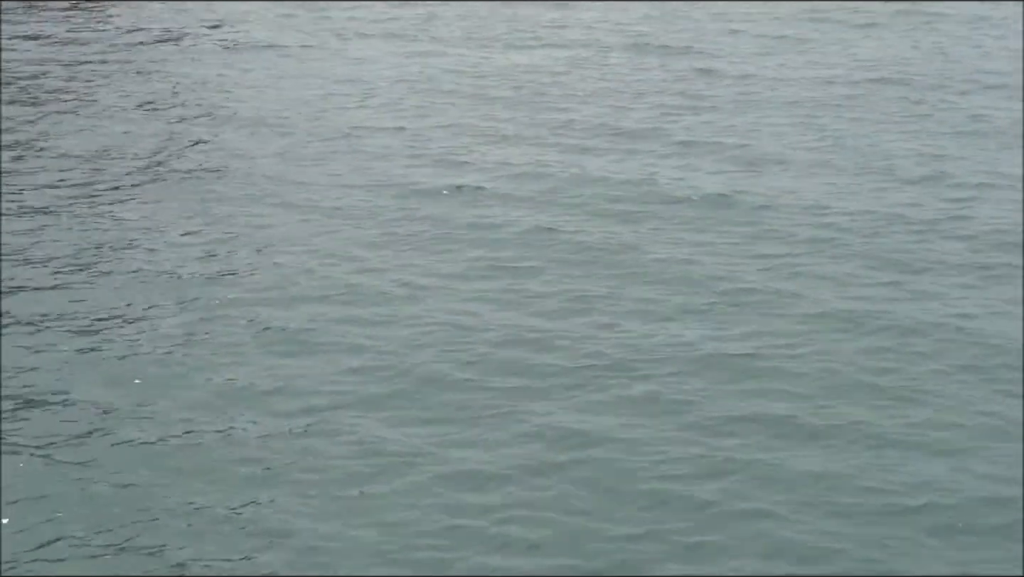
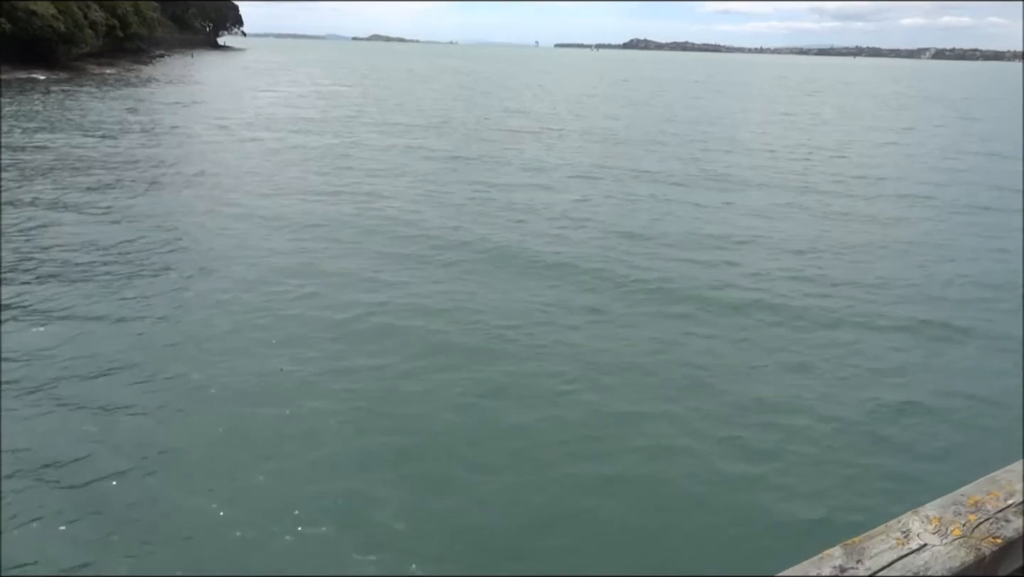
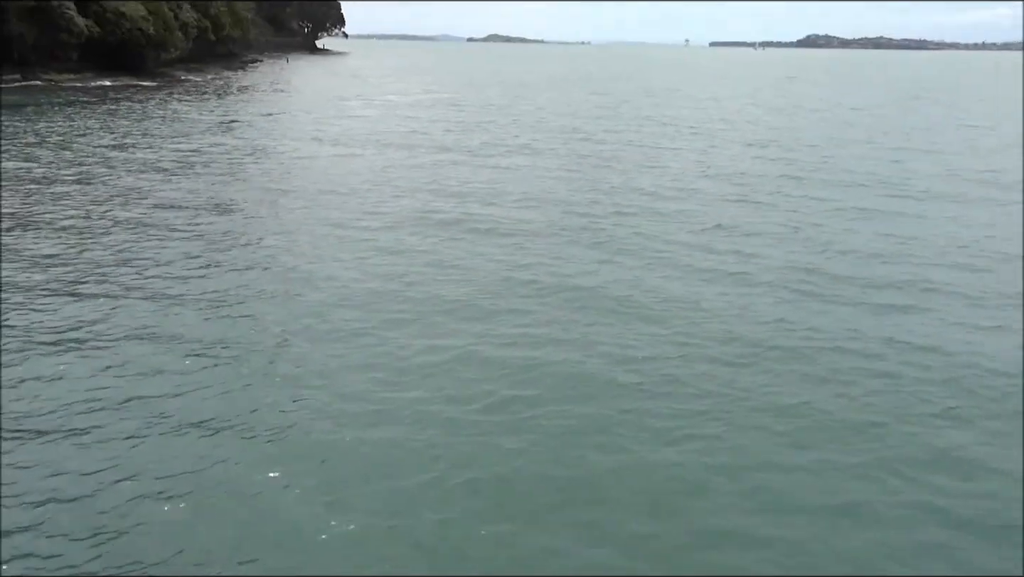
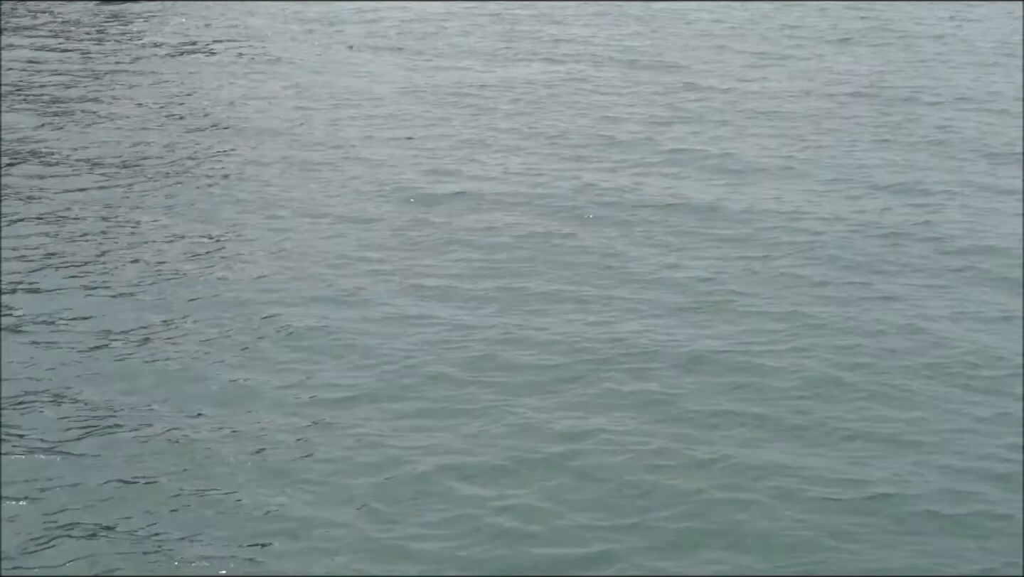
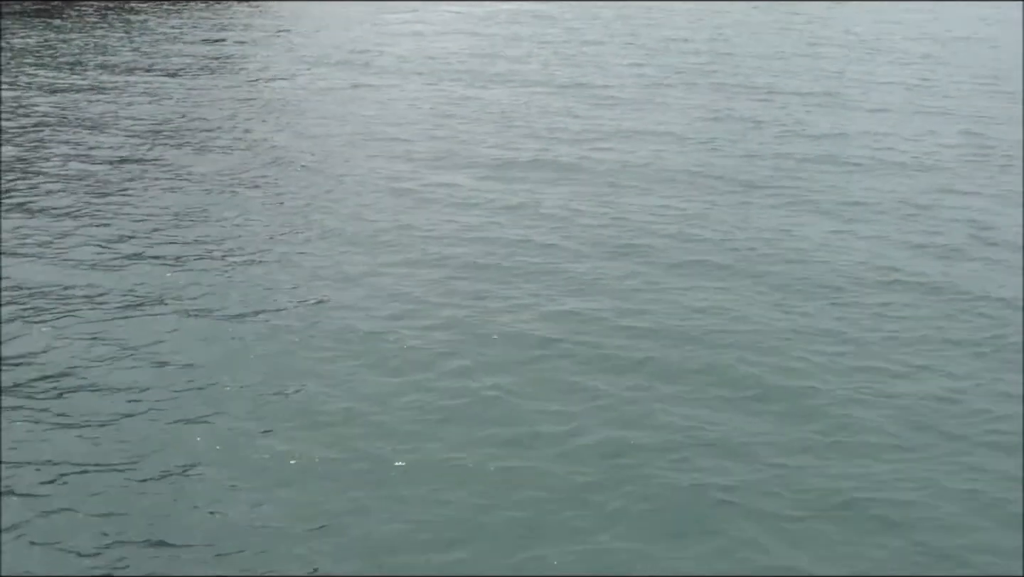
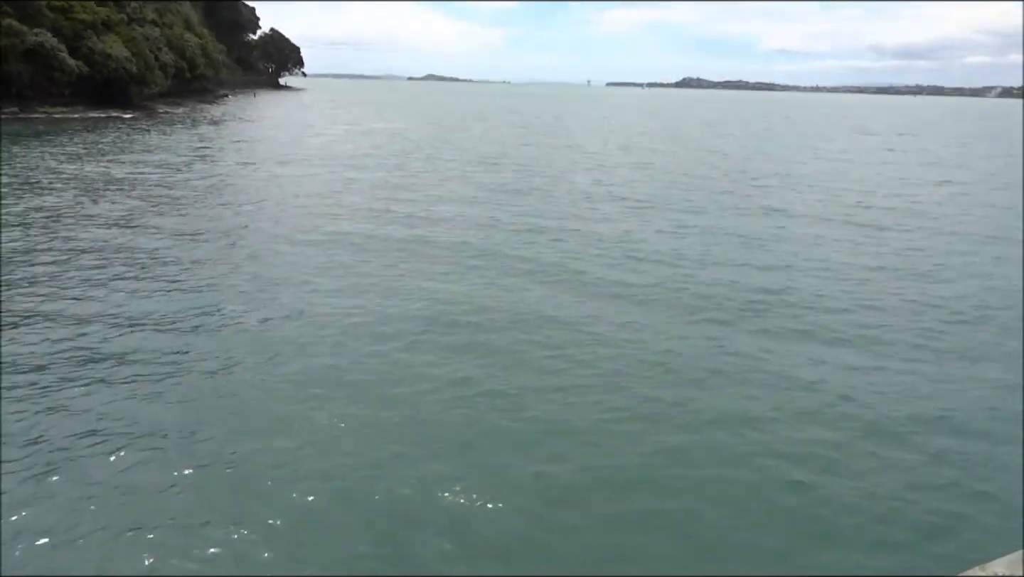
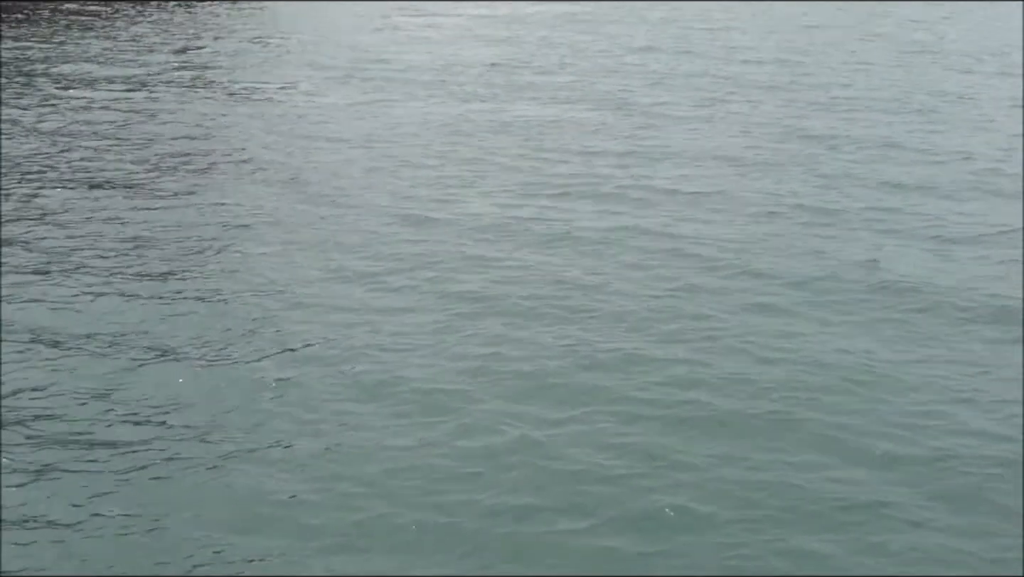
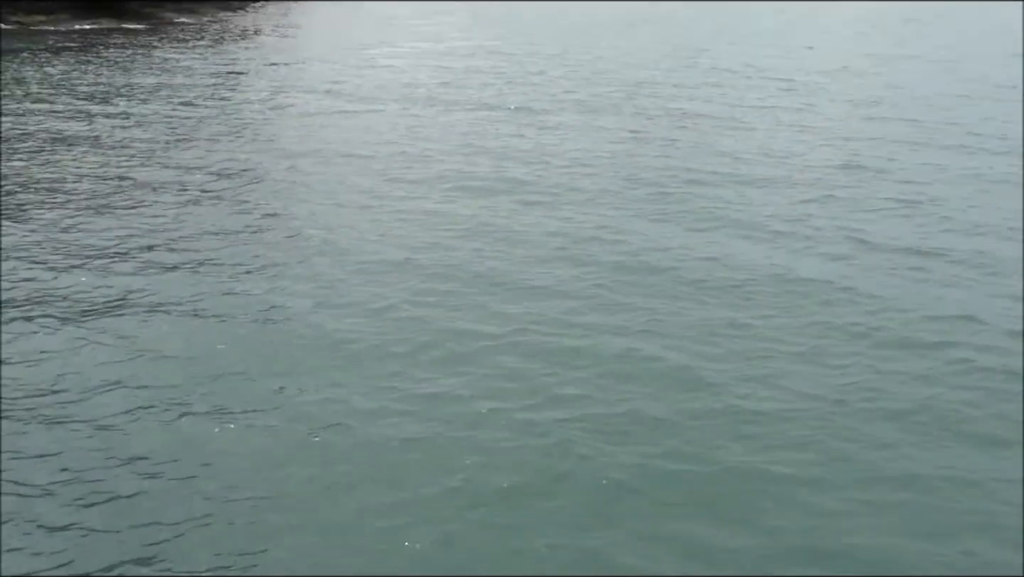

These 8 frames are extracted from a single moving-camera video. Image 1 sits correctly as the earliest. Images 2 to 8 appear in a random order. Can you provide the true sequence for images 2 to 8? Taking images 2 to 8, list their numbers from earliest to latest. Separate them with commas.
4, 7, 5, 8, 3, 6, 2
